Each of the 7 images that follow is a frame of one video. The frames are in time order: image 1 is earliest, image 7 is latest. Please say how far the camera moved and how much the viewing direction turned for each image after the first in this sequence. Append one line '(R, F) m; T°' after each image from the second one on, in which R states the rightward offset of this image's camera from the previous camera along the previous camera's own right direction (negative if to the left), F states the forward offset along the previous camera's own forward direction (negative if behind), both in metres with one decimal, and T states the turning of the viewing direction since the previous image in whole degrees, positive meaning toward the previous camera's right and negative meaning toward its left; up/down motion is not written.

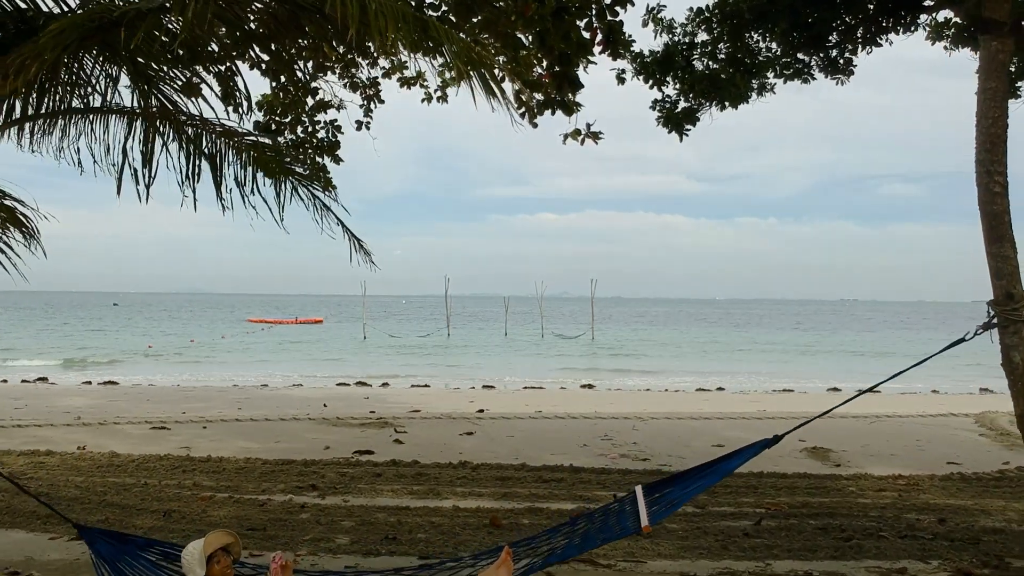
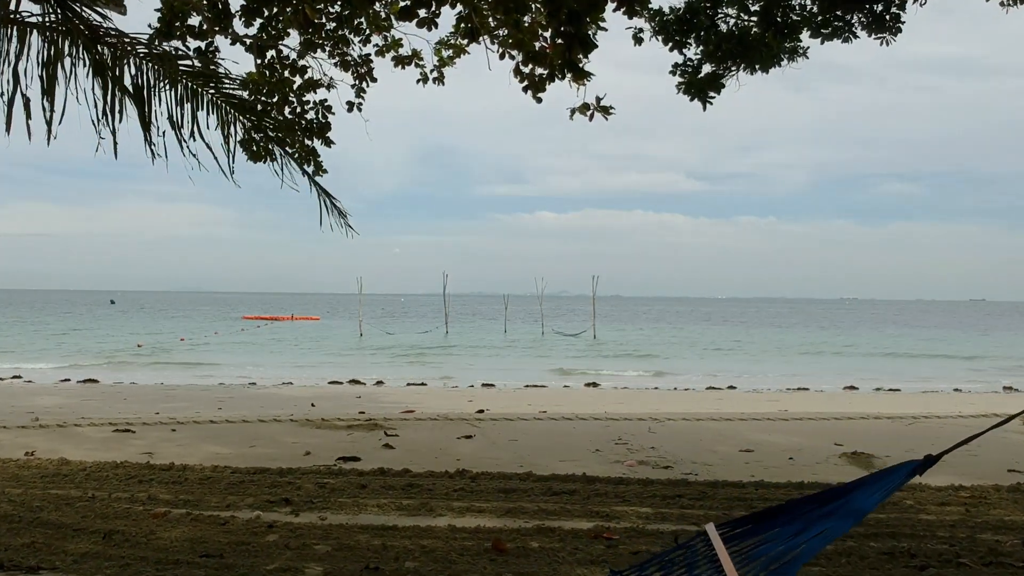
(0.0, +0.8) m; 0°
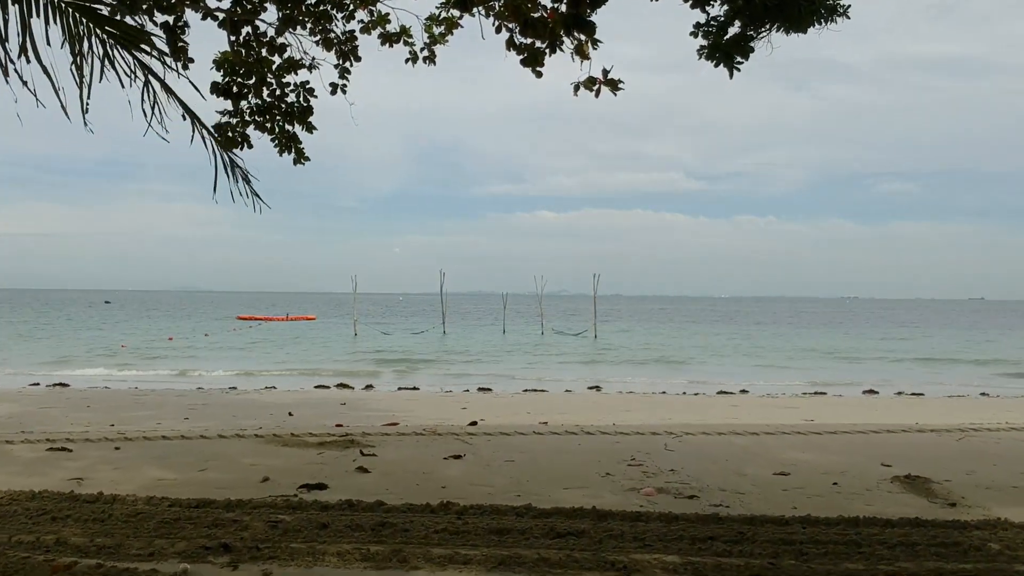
(0.0, +0.9) m; 0°
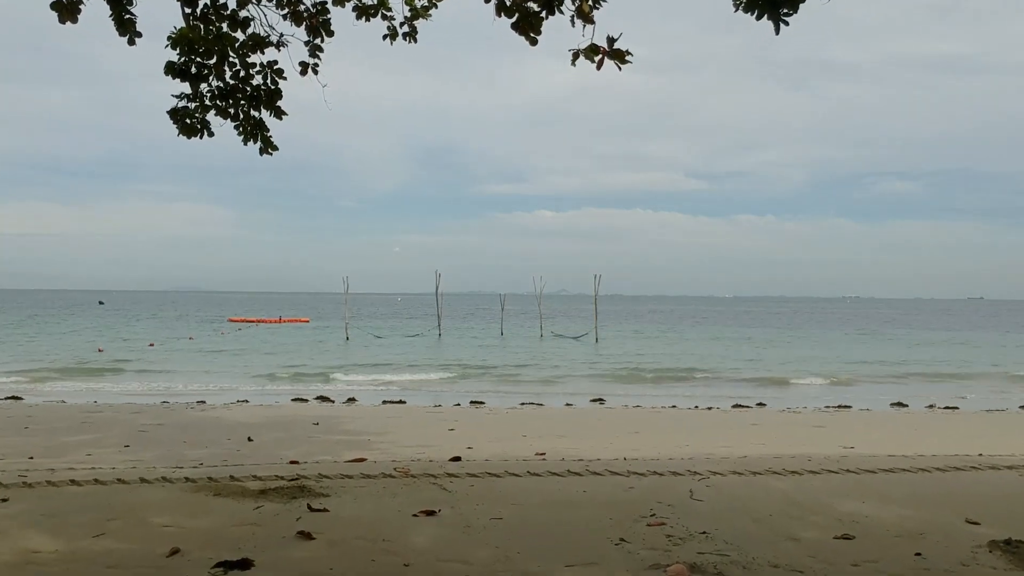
(+0.1, +1.2) m; 0°
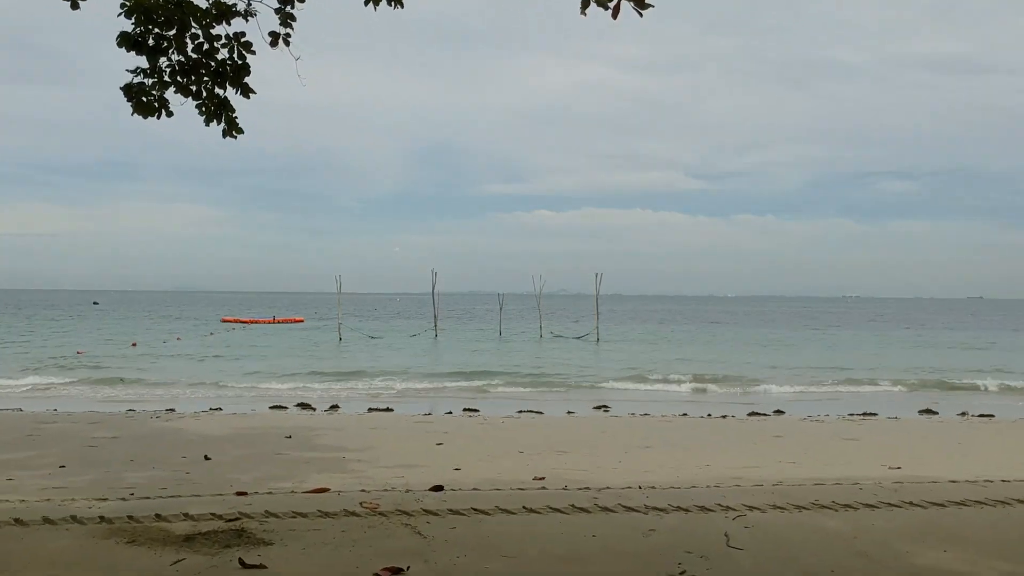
(+0.1, +1.0) m; 0°
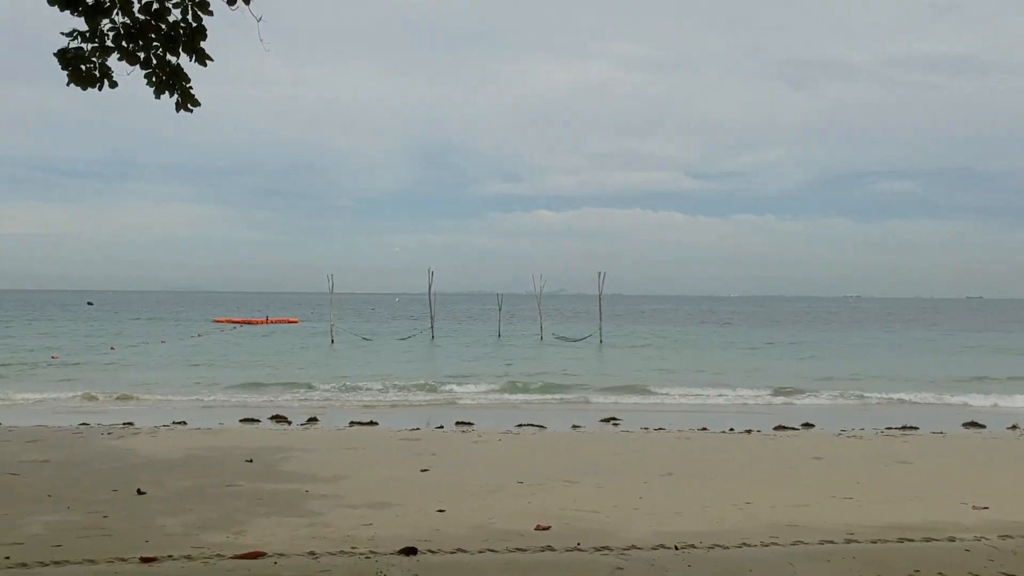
(0.0, +1.2) m; 0°
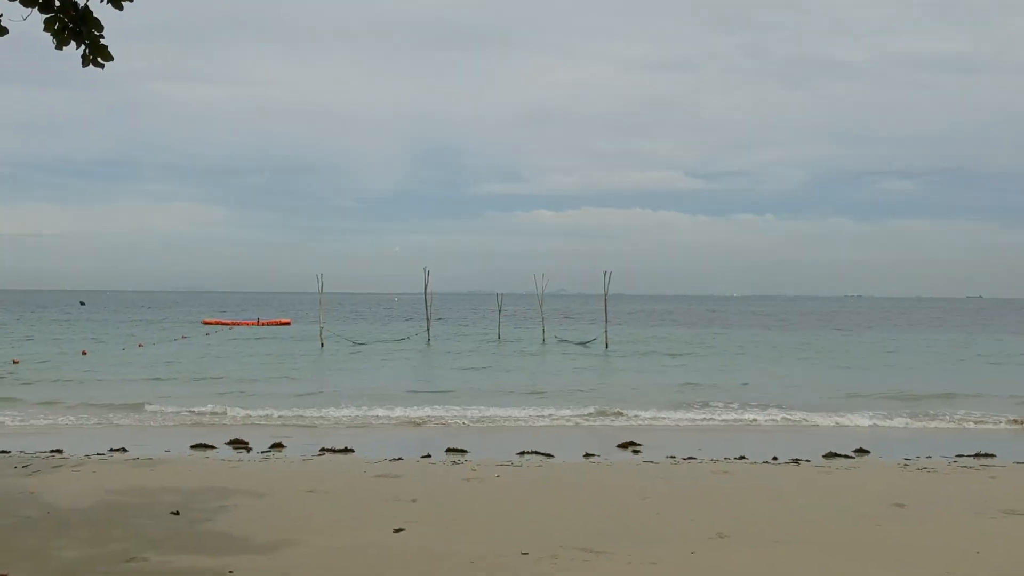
(0.0, +1.6) m; 0°
